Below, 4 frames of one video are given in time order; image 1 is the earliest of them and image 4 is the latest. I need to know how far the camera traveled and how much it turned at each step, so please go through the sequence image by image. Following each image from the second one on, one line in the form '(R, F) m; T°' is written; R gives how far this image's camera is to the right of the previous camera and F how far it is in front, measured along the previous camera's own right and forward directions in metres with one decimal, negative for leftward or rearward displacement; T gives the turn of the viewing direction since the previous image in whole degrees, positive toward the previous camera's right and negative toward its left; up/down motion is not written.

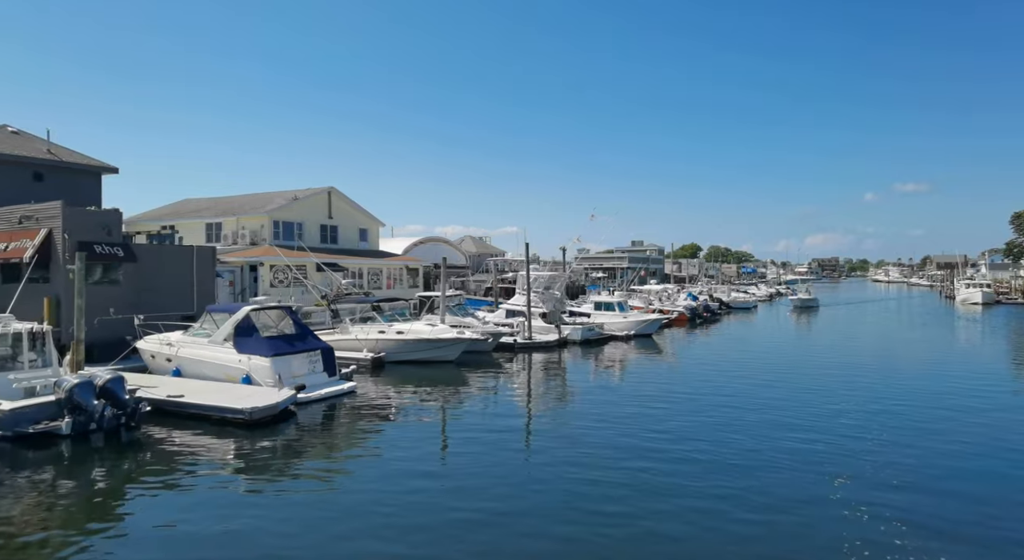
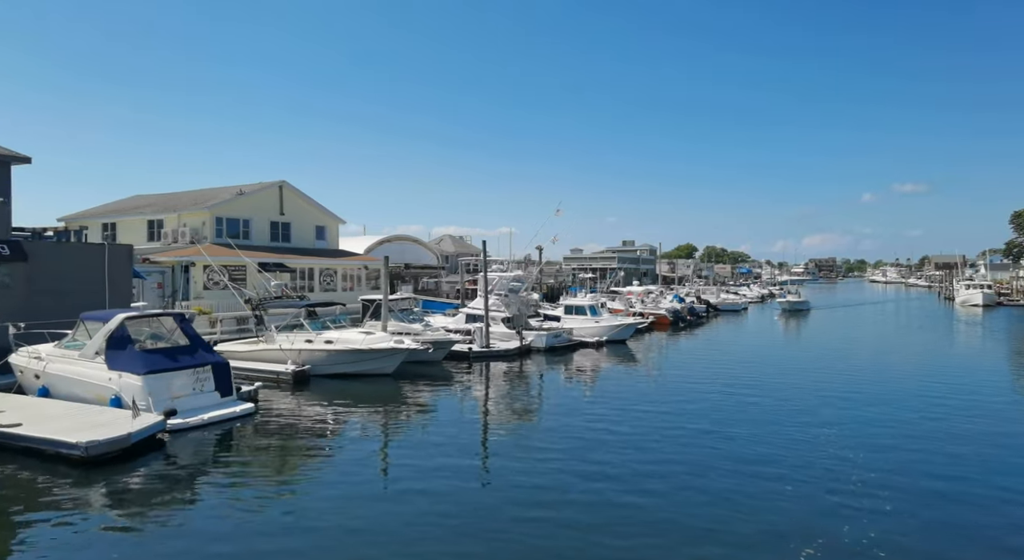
(+1.6, +2.7) m; 0°
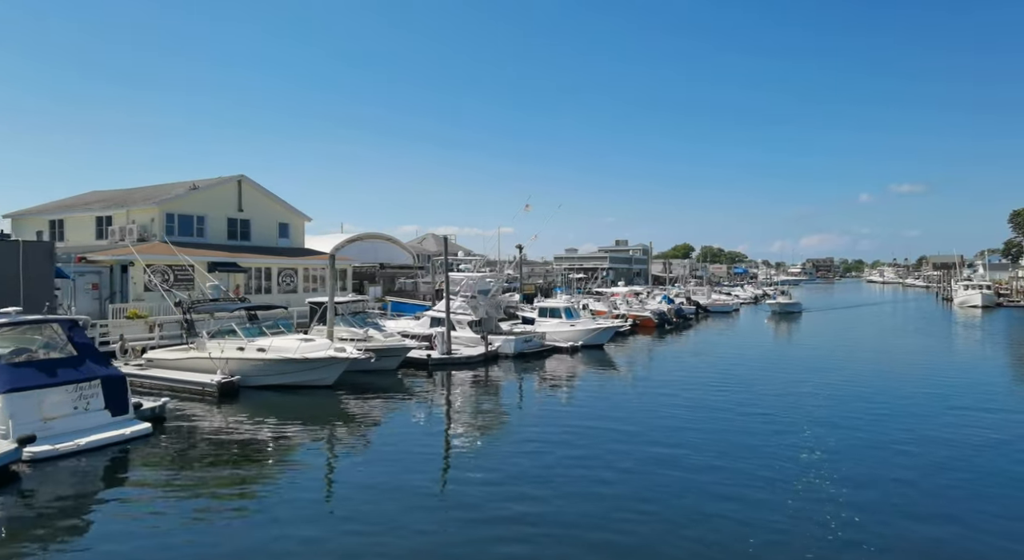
(+1.2, +2.0) m; 0°
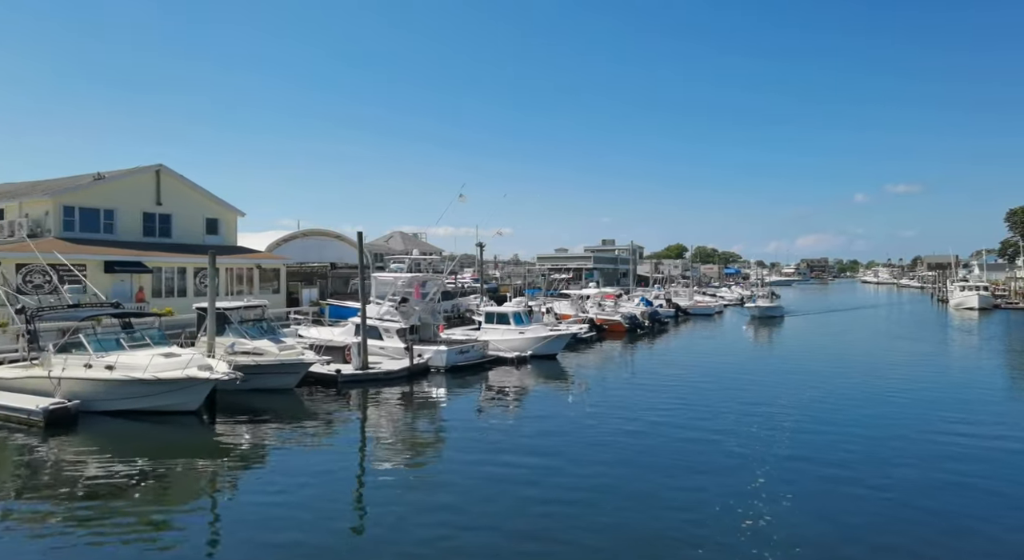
(+2.0, +3.3) m; 0°
